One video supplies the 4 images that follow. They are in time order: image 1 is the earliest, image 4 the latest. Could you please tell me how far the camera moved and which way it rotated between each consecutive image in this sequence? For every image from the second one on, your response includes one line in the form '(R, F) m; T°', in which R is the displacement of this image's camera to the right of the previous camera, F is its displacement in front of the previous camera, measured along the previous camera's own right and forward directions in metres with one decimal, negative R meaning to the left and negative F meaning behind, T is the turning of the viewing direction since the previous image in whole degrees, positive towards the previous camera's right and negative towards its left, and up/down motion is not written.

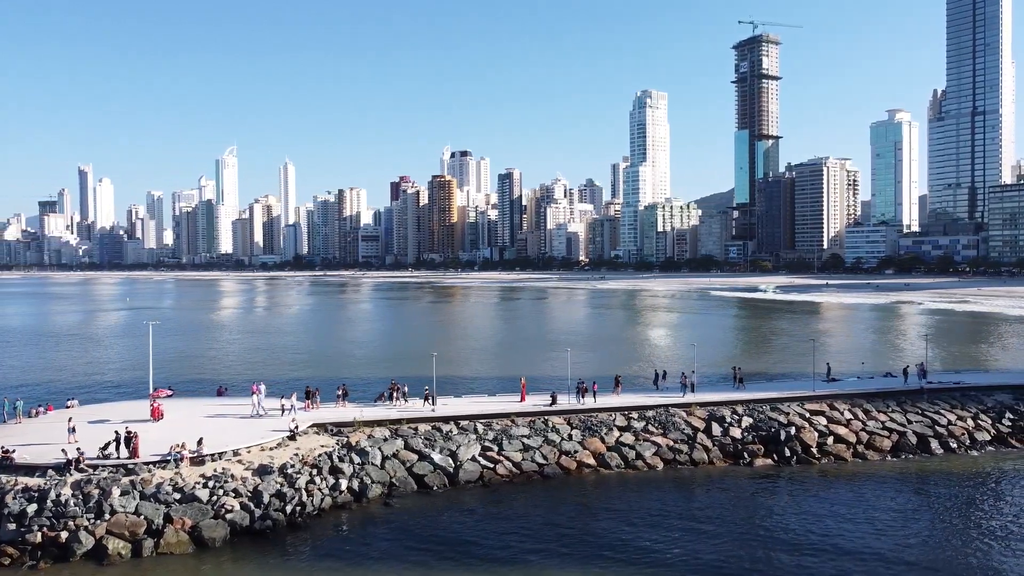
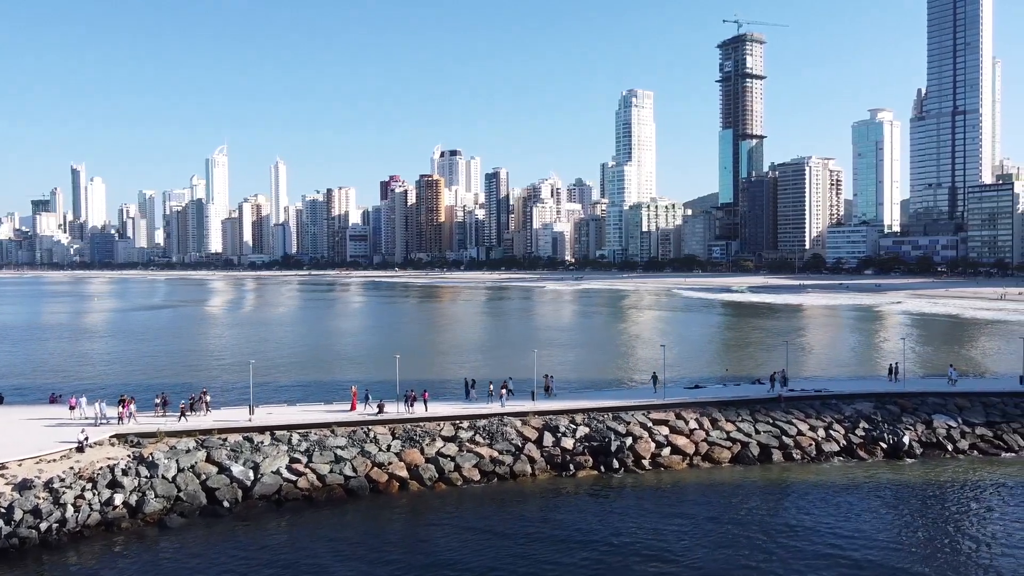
(+3.6, +0.6) m; 0°
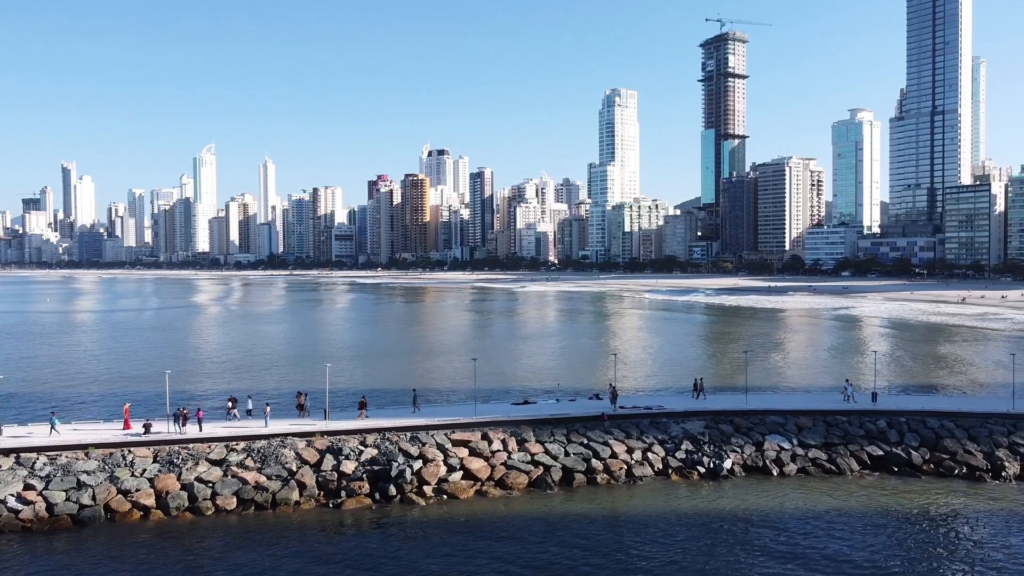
(+4.2, +1.3) m; 0°
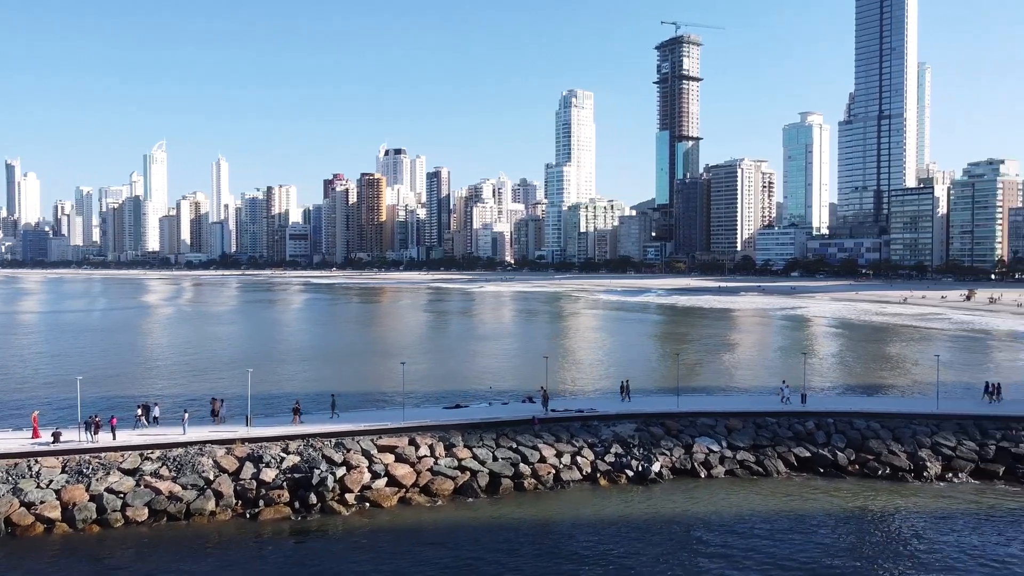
(+0.6, +0.2) m; +3°
